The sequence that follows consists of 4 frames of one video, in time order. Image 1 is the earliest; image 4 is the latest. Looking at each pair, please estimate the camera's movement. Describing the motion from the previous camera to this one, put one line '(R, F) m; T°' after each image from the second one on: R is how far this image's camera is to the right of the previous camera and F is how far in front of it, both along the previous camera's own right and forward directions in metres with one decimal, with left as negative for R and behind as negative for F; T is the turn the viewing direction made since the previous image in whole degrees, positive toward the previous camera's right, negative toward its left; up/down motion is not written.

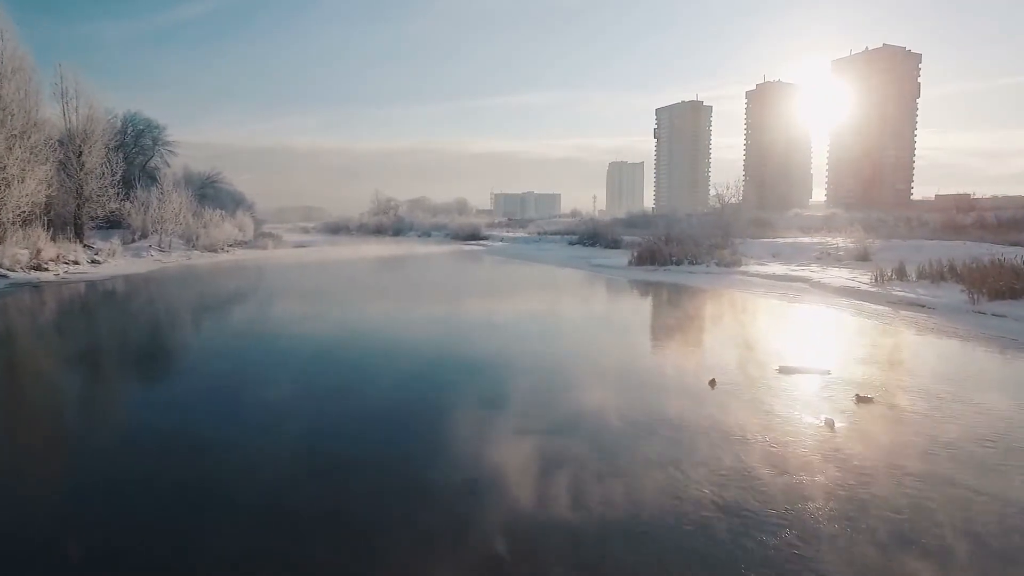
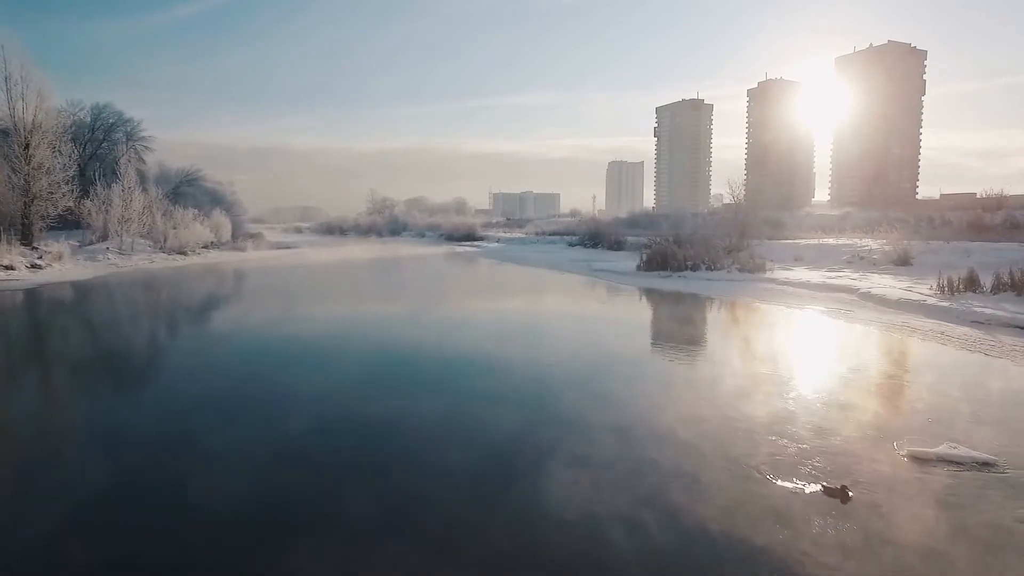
(+0.2, +2.2) m; 0°
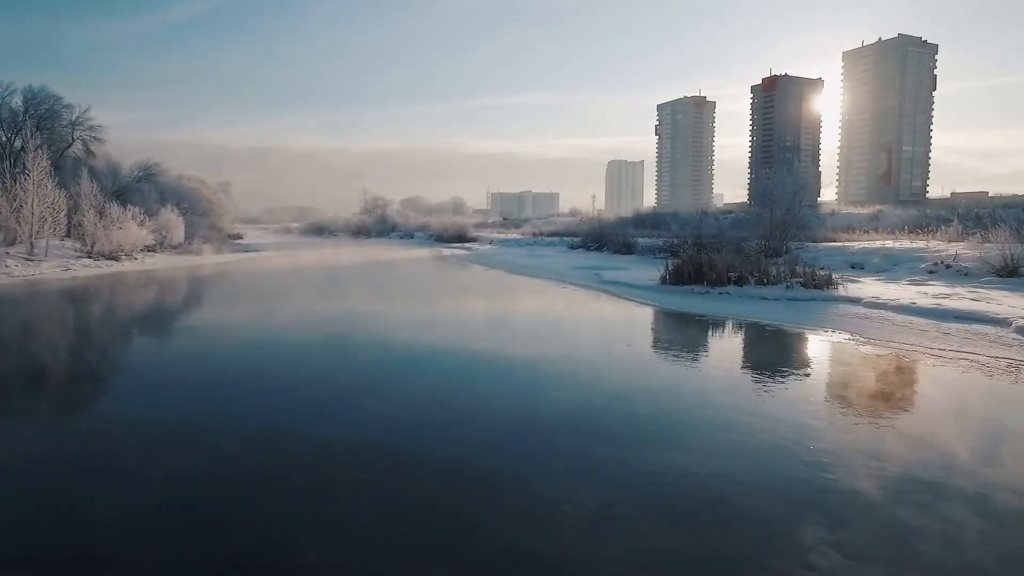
(+0.3, +3.9) m; 0°
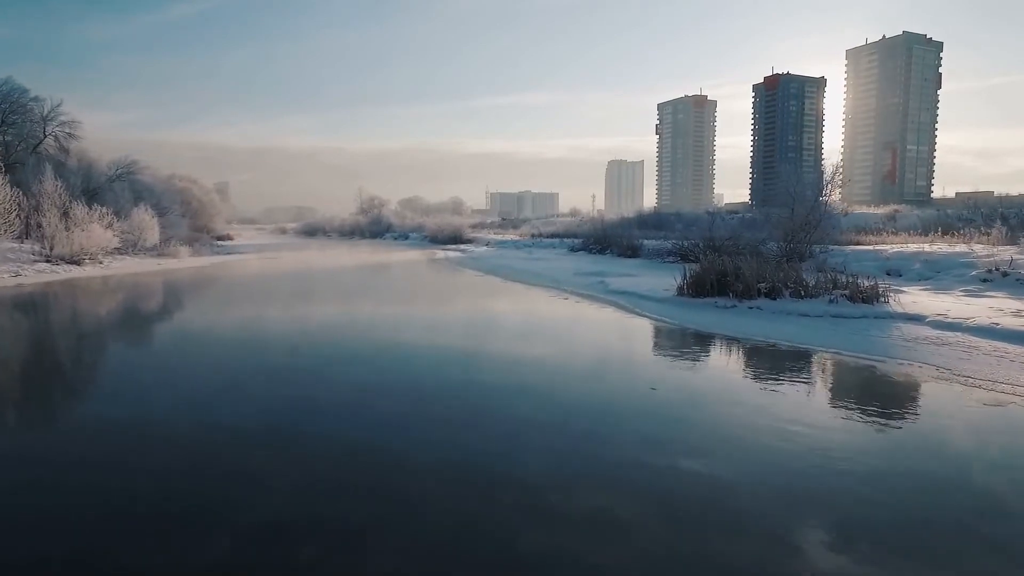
(+0.1, +1.7) m; 0°
